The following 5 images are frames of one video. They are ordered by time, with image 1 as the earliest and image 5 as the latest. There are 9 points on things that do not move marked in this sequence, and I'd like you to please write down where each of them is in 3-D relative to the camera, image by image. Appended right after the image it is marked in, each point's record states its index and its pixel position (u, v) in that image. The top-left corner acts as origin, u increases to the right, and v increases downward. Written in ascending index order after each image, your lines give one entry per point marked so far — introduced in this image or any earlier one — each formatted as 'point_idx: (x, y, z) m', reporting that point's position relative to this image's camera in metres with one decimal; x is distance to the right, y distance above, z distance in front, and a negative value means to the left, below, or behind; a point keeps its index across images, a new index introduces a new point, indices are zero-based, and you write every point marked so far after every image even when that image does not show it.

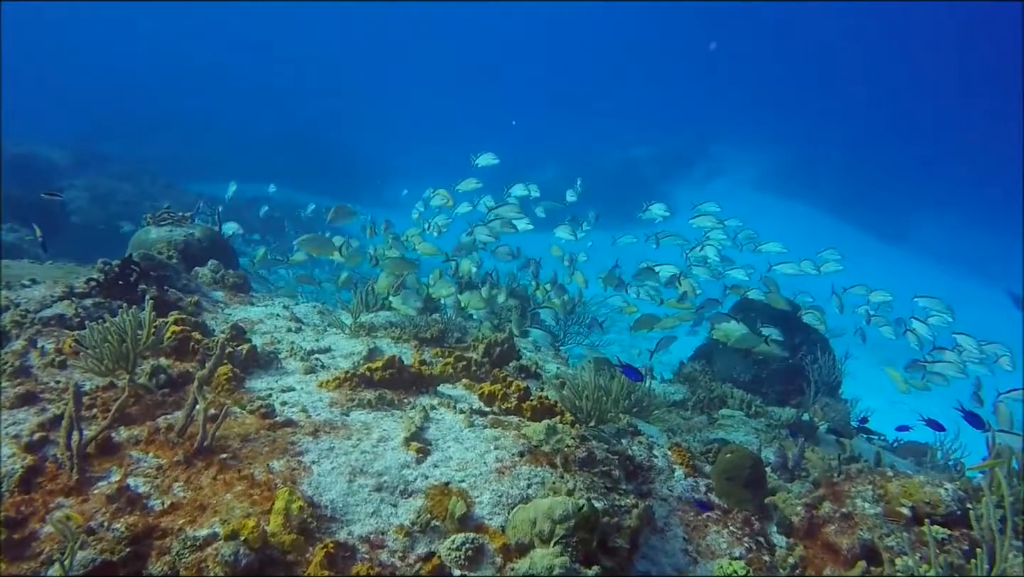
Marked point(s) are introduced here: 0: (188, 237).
0: (-3.3, +0.5, +8.9) m
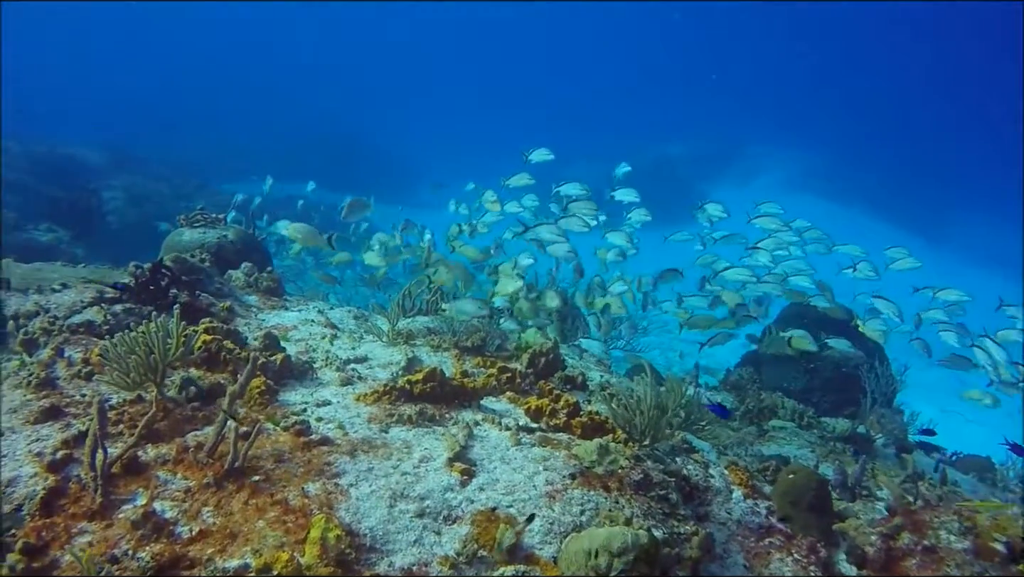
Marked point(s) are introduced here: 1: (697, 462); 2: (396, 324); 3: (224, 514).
0: (-2.9, +0.5, +8.7) m
1: (+1.1, -1.0, +5.3) m
2: (-1.0, -0.3, +7.2) m
3: (-1.2, -0.9, +3.5) m
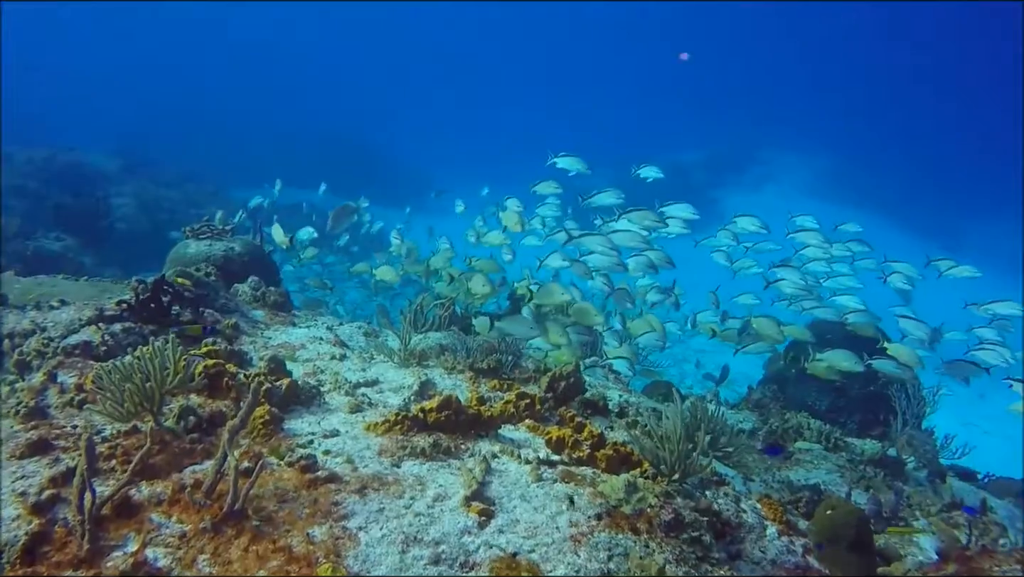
0: (-2.7, +0.4, +8.4) m
1: (+1.2, -1.2, +4.9) m
2: (-0.8, -0.4, +6.9) m
3: (-1.1, -1.0, +3.2) m
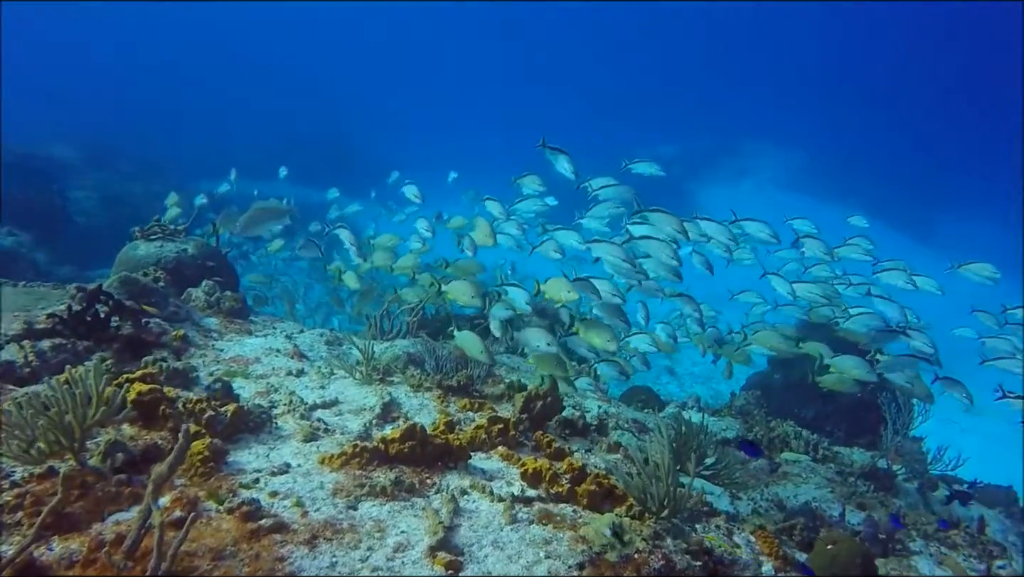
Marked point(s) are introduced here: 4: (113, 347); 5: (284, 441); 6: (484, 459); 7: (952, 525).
0: (-3.0, +0.3, +7.9) m
1: (+1.1, -1.2, +4.5) m
2: (-1.0, -0.5, +6.4) m
3: (-1.2, -1.1, +2.8) m
4: (-2.4, -0.3, +5.2) m
5: (-1.2, -0.7, +4.4) m
6: (-0.1, -0.9, +4.4) m
7: (+3.2, -1.7, +6.3) m
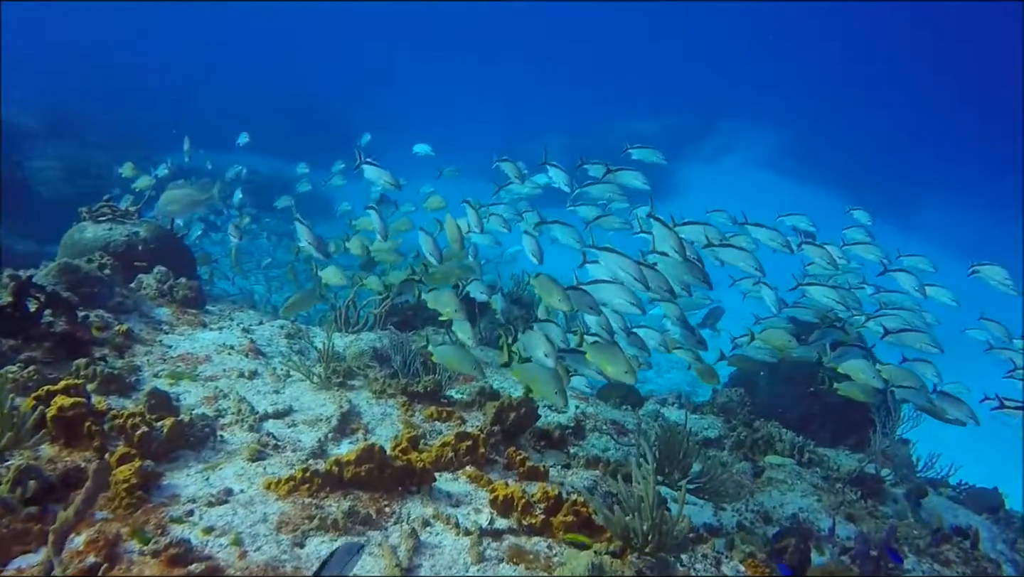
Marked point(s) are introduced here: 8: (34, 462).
0: (-3.2, +0.4, +7.3) m
1: (+0.9, -1.3, +4.2) m
2: (-1.2, -0.4, +5.9) m
3: (-1.3, -1.2, +2.3) m
4: (-2.5, -0.2, +4.7) m
5: (-1.3, -0.8, +3.9) m
6: (-0.3, -0.9, +4.0) m
7: (+3.0, -1.7, +6.0) m
8: (-1.9, -0.7, +3.4) m
